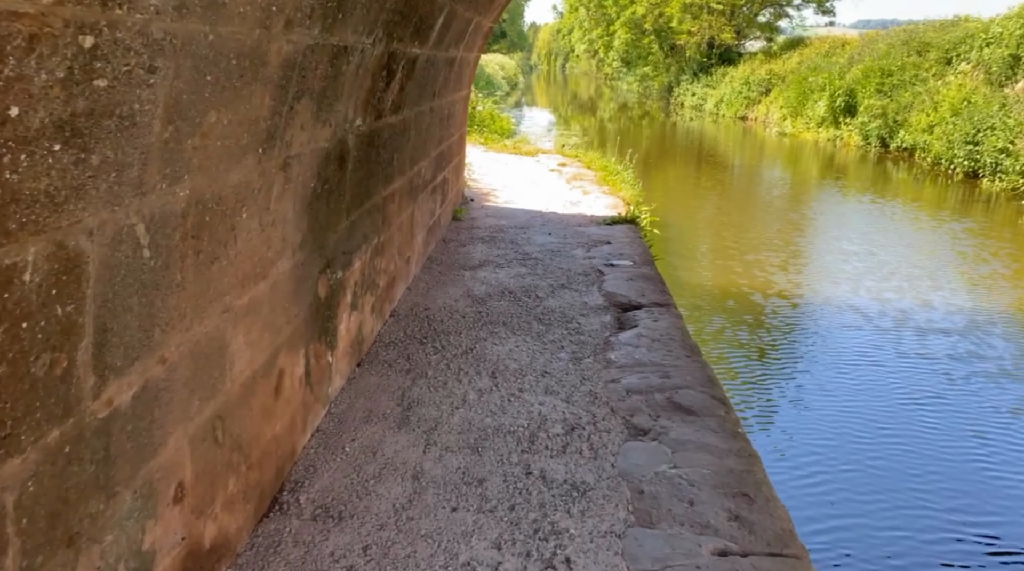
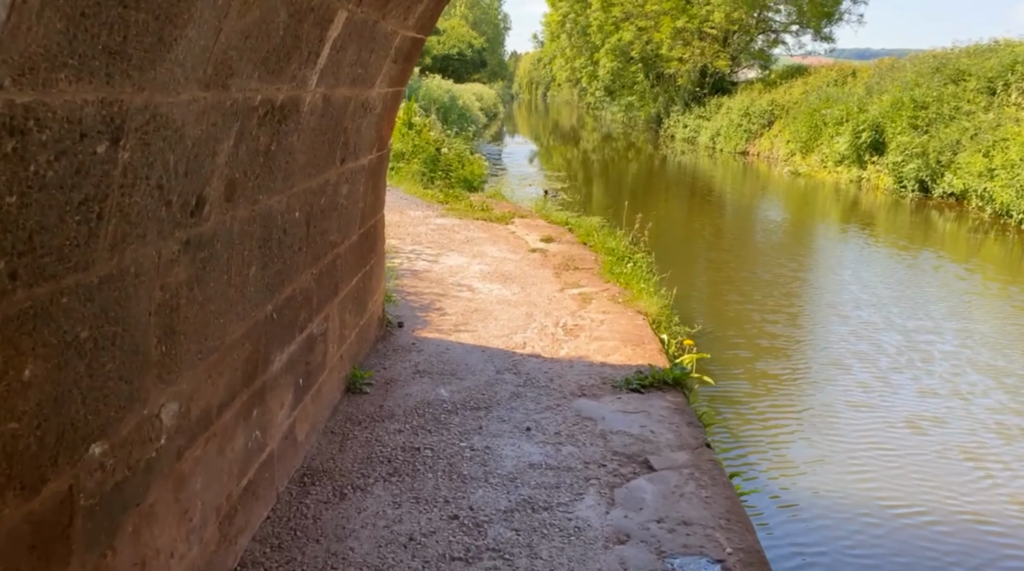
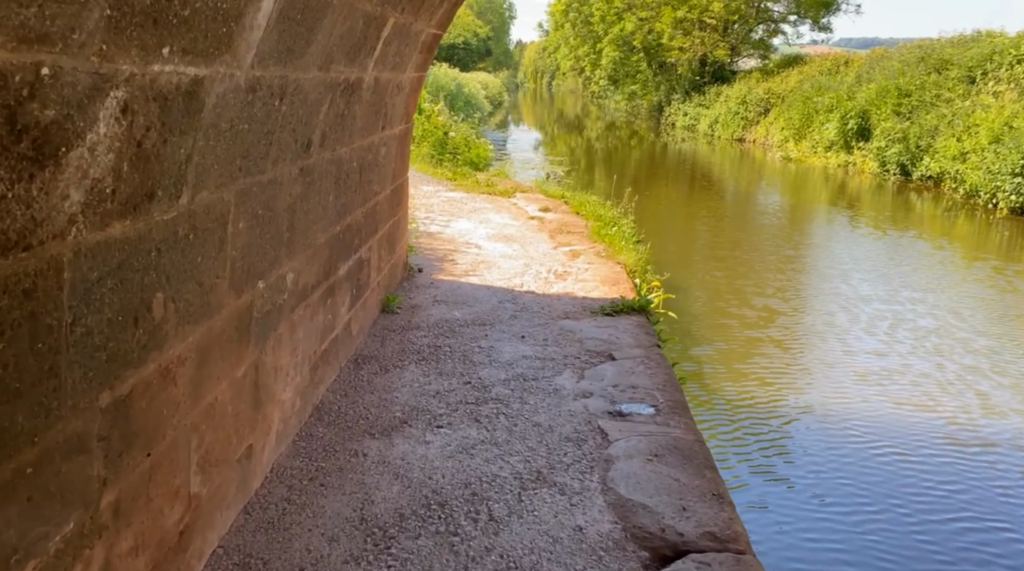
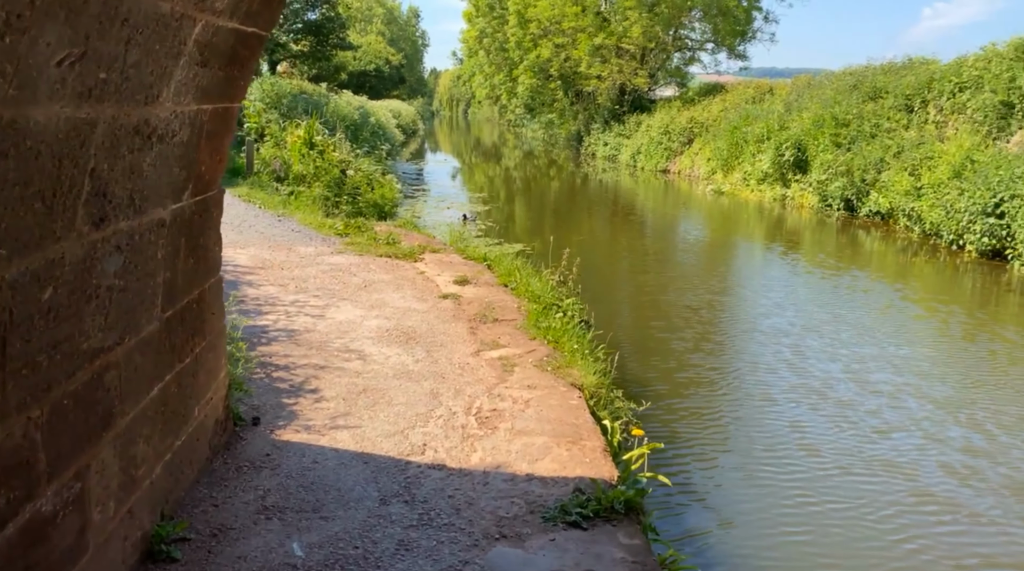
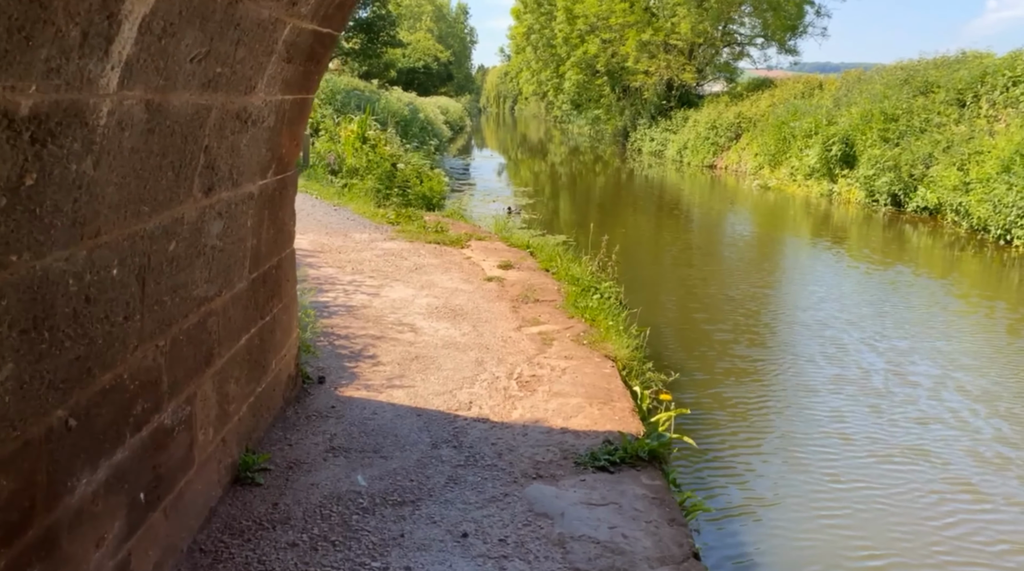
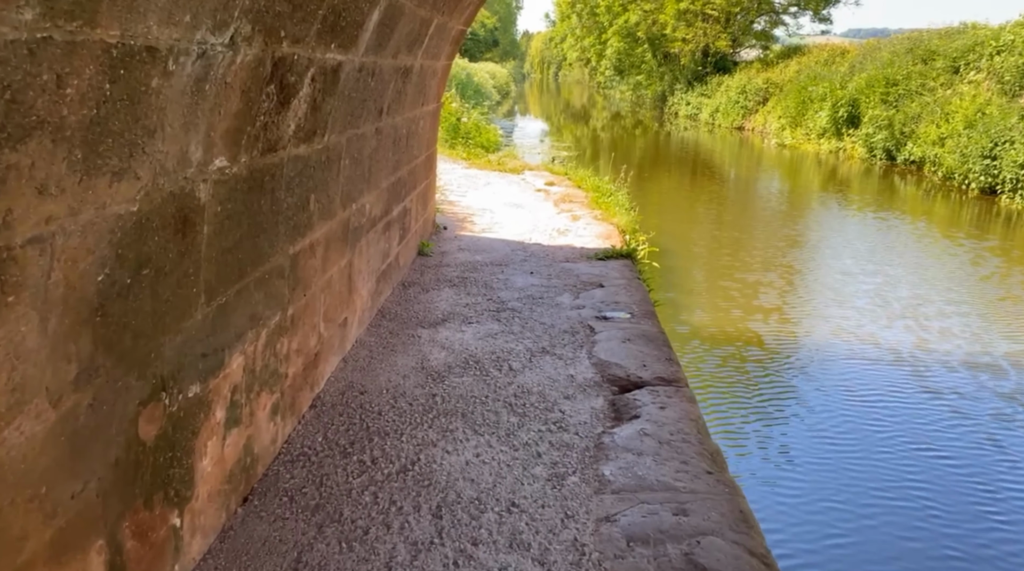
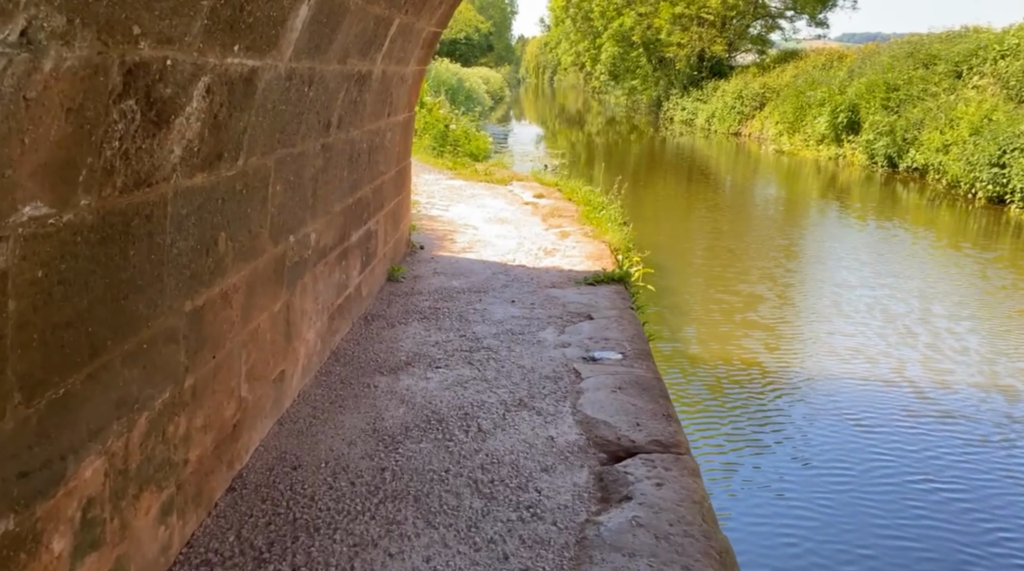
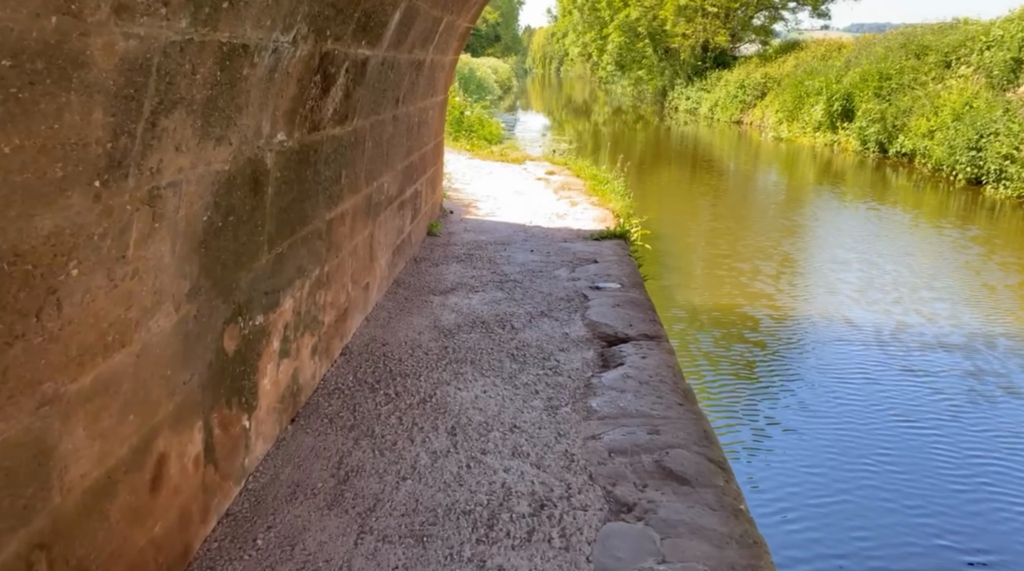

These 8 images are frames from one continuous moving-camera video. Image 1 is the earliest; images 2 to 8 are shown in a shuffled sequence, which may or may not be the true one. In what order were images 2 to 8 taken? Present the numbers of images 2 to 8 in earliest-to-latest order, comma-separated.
8, 6, 7, 3, 2, 5, 4
